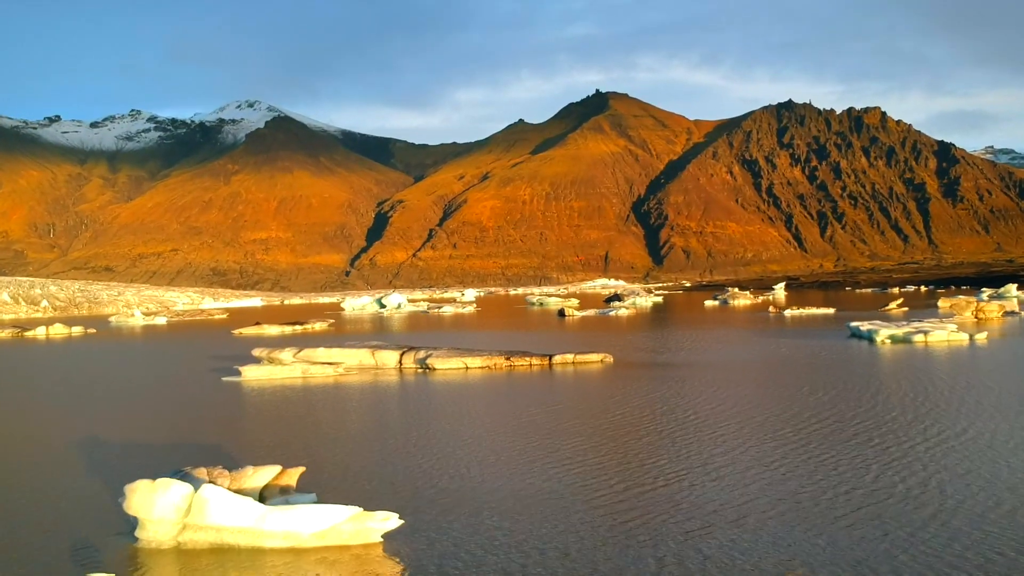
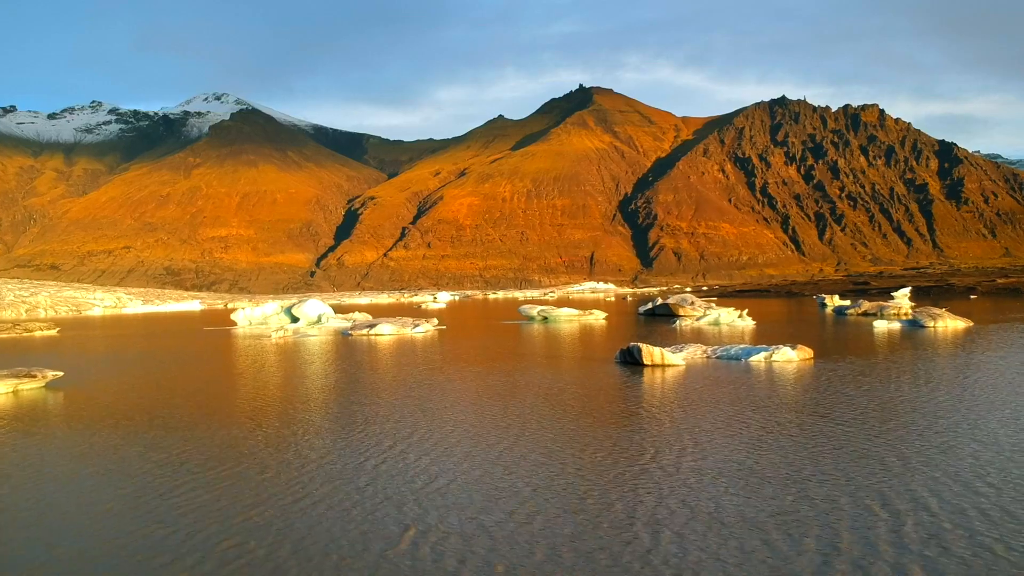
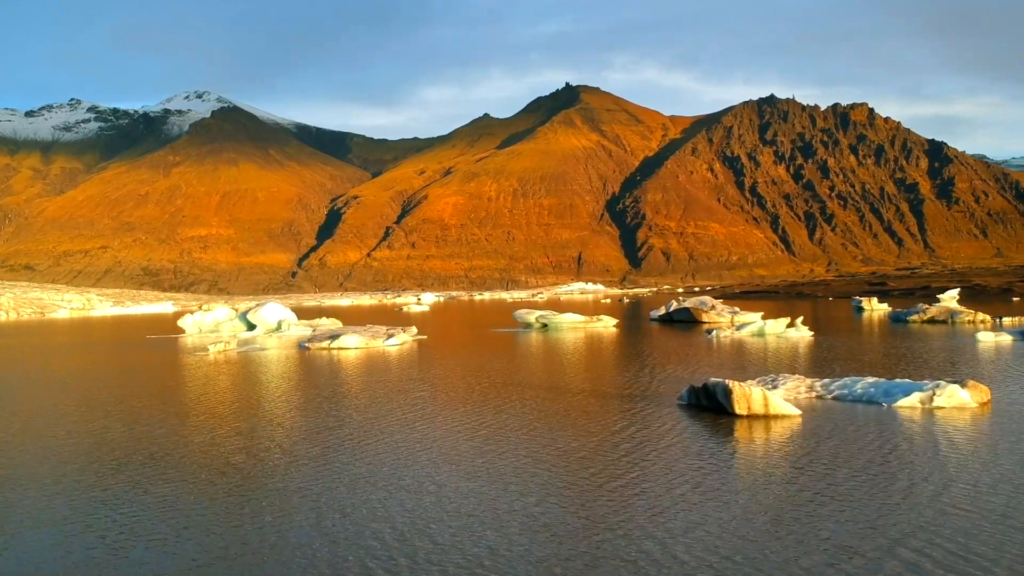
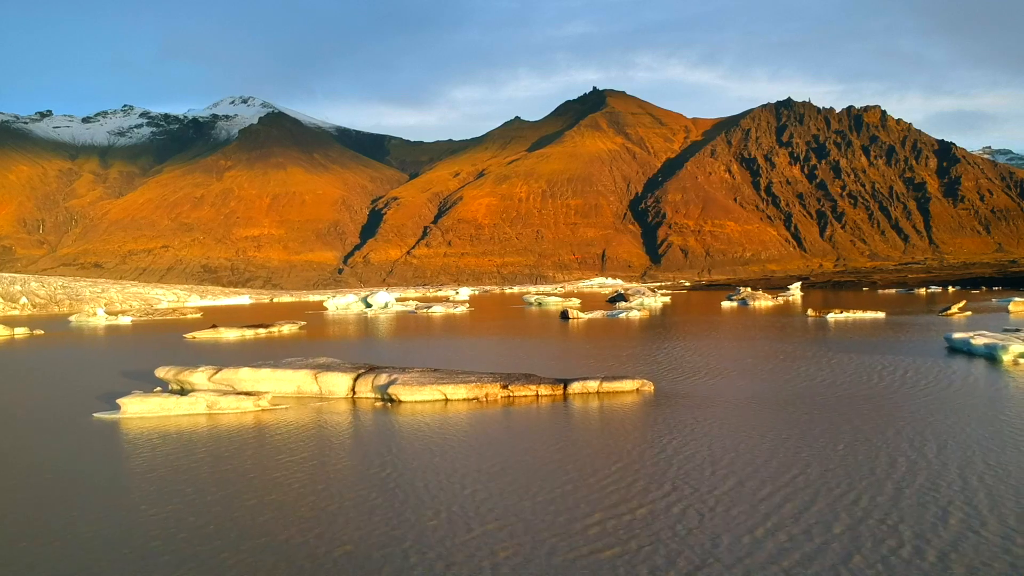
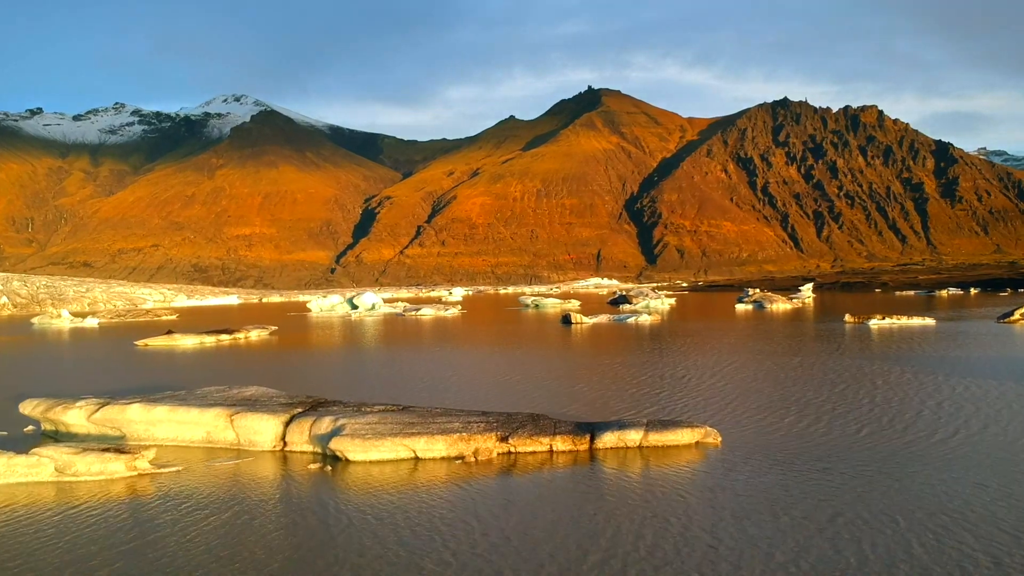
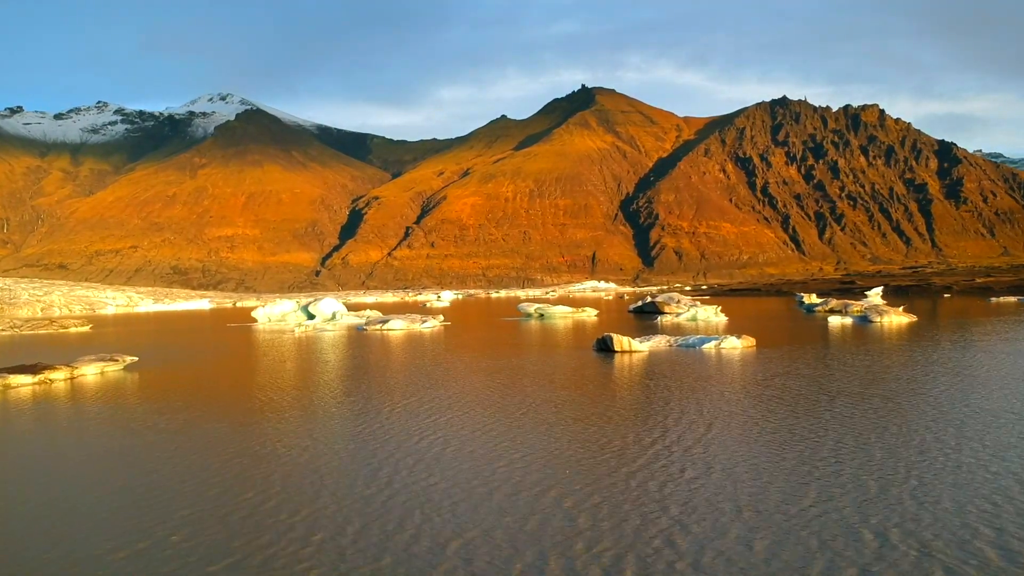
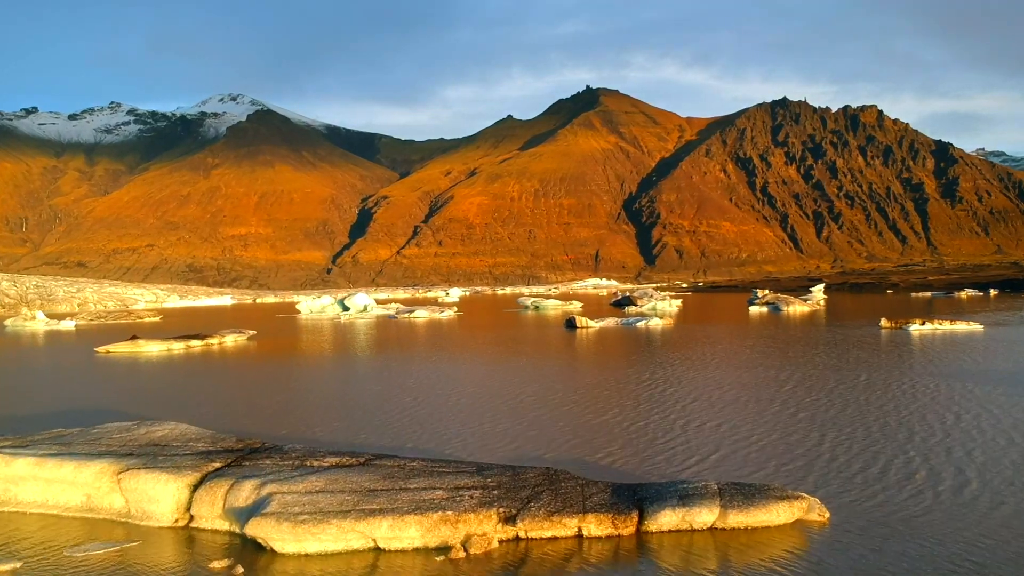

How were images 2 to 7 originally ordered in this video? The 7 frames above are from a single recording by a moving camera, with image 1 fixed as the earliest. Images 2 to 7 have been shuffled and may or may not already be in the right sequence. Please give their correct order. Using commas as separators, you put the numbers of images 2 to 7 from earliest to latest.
4, 5, 7, 6, 2, 3
